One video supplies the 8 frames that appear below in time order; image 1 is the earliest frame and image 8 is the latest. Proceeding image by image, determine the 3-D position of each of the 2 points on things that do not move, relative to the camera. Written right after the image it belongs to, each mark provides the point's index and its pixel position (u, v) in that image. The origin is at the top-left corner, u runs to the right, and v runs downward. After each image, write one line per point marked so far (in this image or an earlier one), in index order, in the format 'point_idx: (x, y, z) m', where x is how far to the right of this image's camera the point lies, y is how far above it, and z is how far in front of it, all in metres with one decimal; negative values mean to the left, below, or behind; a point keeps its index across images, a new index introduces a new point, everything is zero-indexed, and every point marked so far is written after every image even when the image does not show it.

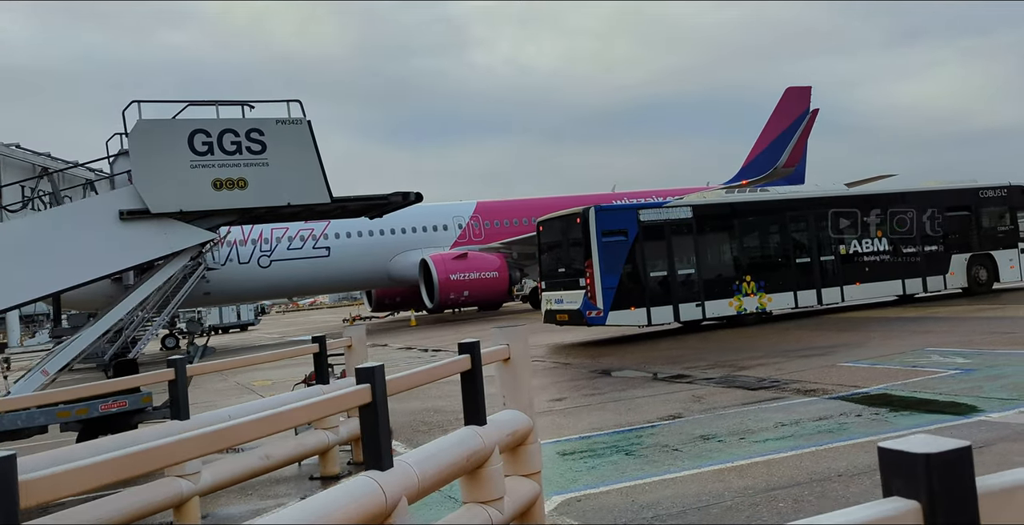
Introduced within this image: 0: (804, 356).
0: (+3.2, -1.1, +9.6) m
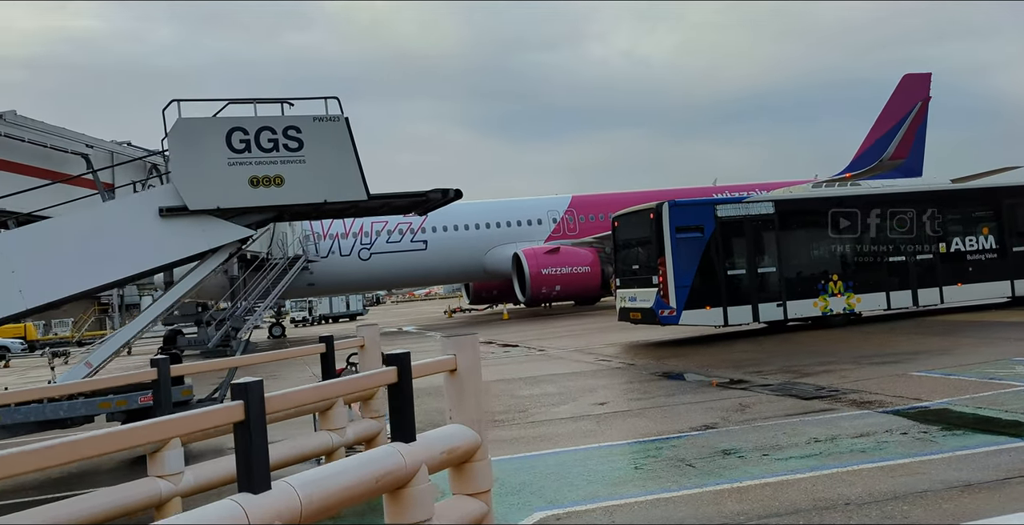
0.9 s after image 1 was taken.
0: (+3.8, -1.1, +9.0) m
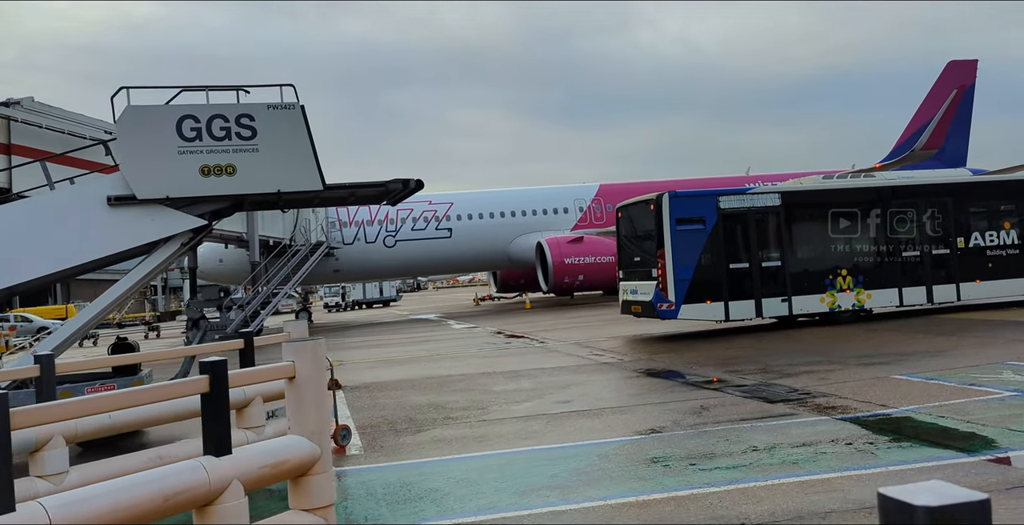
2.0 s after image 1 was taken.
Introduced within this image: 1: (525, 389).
0: (+3.5, -1.0, +8.6) m
1: (+0.1, -1.3, +8.7) m
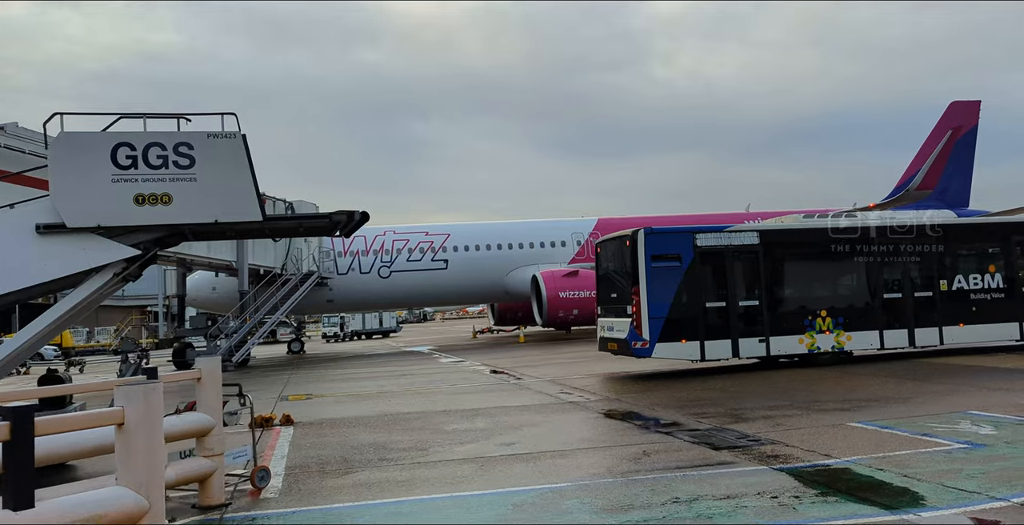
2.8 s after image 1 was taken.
0: (+3.0, -1.4, +8.4) m
1: (-0.3, -1.6, +8.5) m
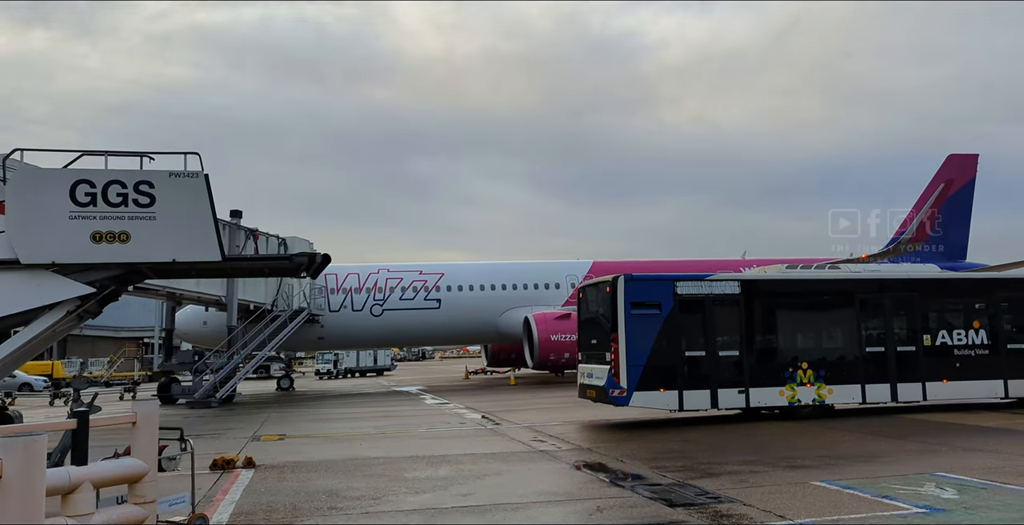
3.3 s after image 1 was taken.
0: (+2.7, -1.9, +8.2) m
1: (-0.7, -2.1, +8.3) m
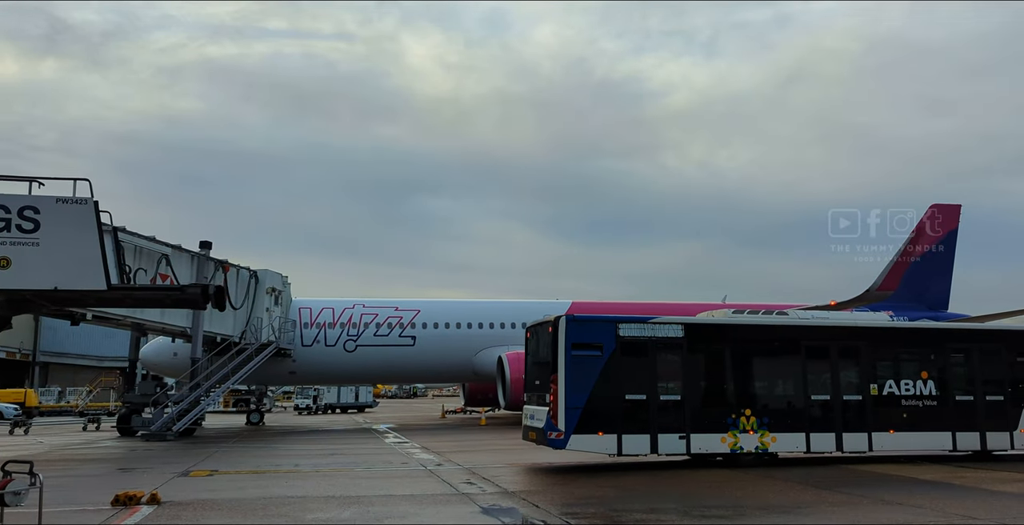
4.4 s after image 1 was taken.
0: (+1.8, -2.3, +8.0) m
1: (-1.6, -2.4, +8.1) m
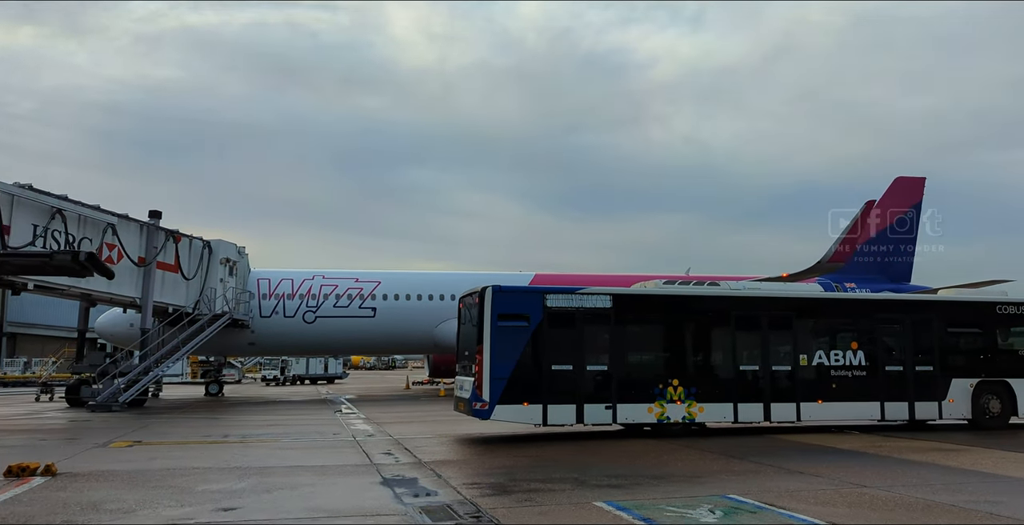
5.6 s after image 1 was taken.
0: (+0.8, -2.1, +8.0) m
1: (-2.6, -2.1, +8.0) m
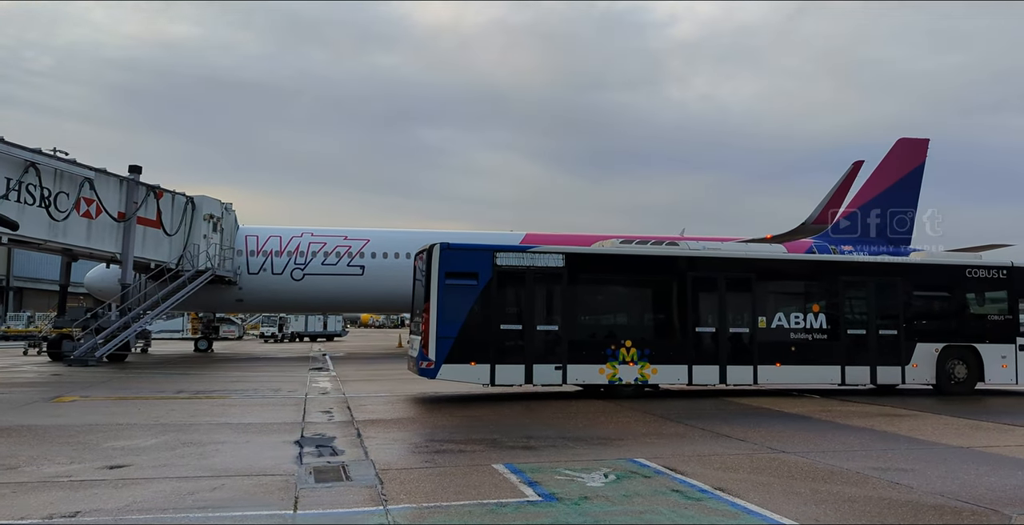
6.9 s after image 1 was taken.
0: (0.0, -1.7, +7.8) m
1: (-3.4, -1.7, +7.8) m
